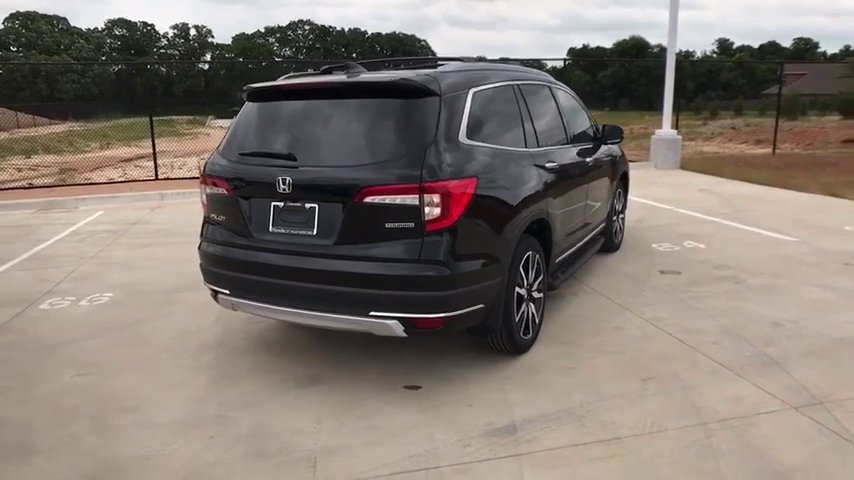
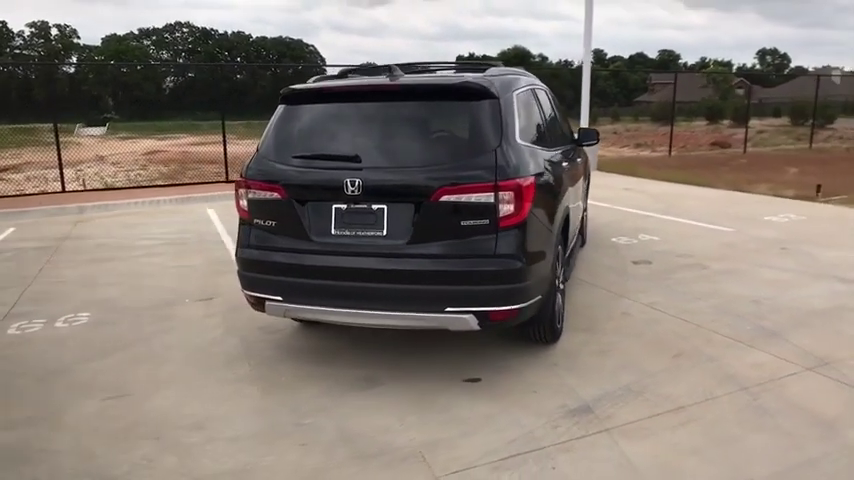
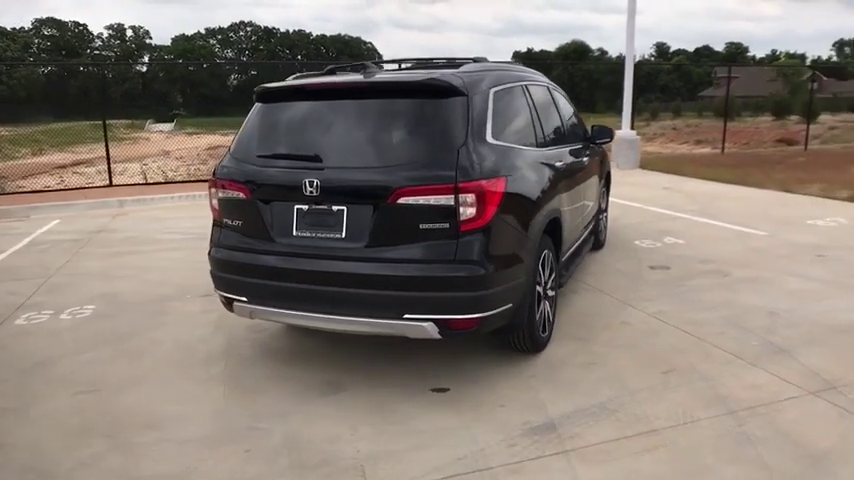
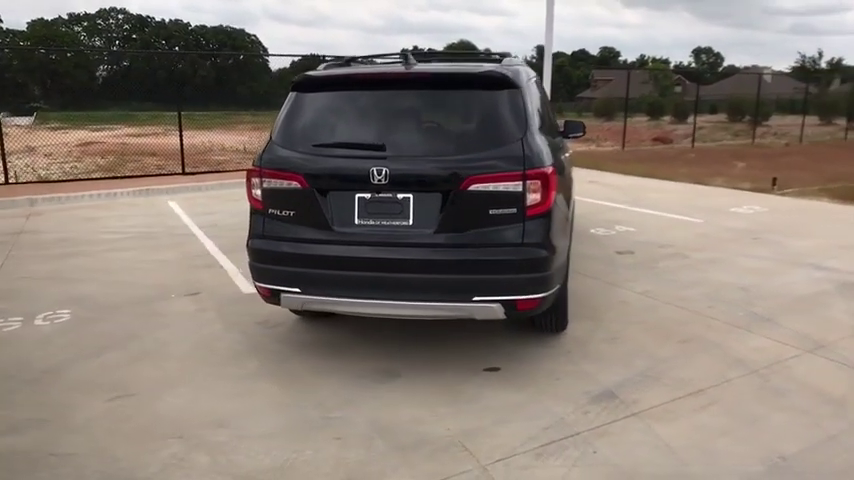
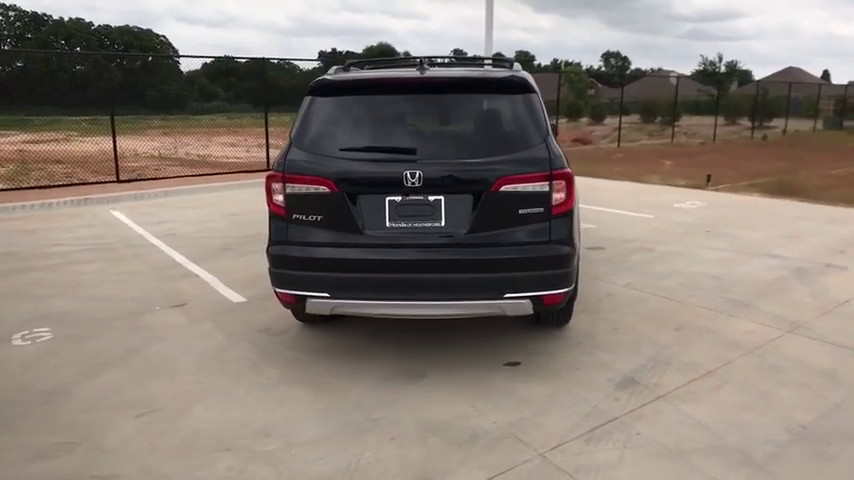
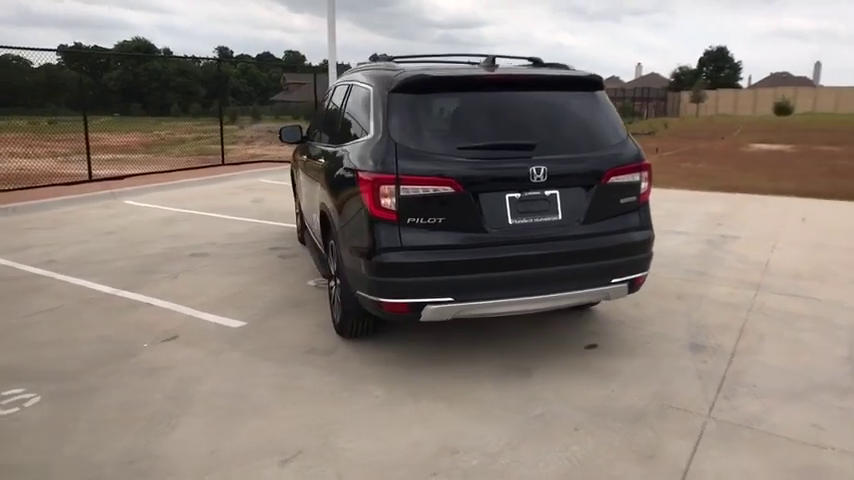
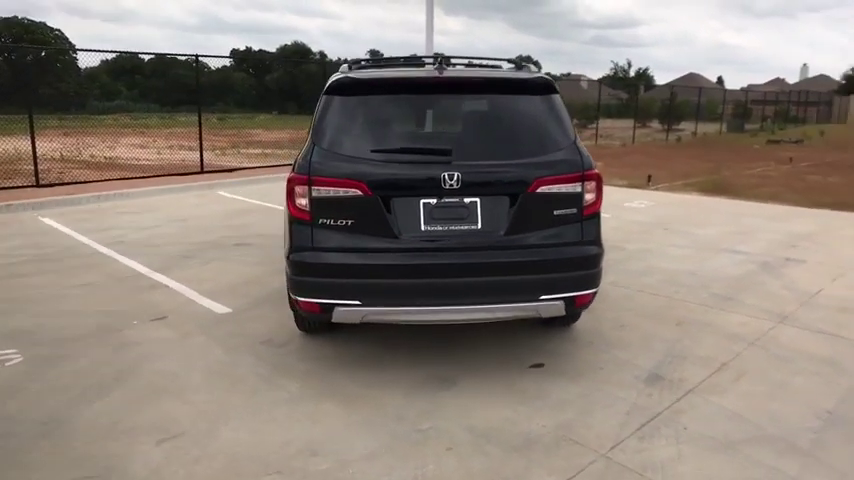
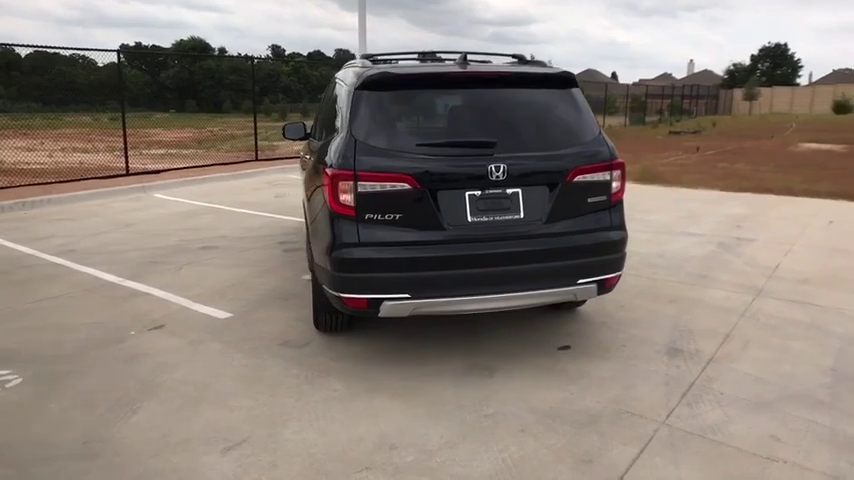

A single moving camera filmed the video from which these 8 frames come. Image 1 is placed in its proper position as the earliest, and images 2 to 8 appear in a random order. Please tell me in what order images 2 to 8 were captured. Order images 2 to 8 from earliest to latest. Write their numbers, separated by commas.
3, 2, 4, 5, 7, 8, 6
